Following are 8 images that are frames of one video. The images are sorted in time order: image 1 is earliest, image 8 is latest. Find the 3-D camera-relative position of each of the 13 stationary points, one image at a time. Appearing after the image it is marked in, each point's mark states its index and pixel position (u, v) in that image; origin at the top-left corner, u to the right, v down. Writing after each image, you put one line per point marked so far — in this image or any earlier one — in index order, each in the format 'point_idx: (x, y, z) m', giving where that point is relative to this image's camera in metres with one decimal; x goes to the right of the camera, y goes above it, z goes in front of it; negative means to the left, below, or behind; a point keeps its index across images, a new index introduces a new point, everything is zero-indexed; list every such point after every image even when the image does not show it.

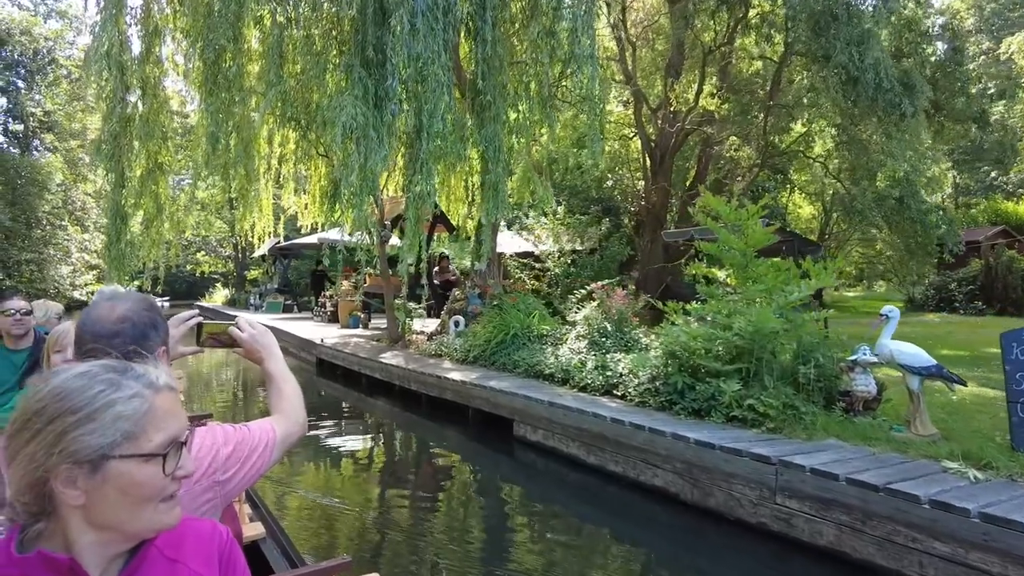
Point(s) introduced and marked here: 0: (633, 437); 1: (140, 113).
0: (+1.0, -1.2, +5.2) m
1: (-4.4, +2.1, +7.8) m
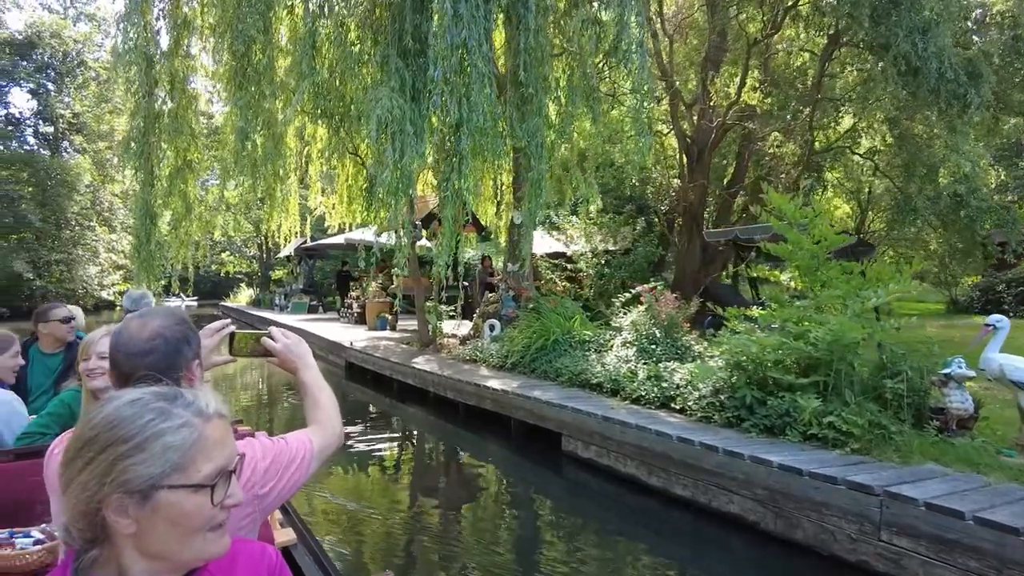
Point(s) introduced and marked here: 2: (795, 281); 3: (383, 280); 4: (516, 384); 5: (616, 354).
0: (+1.4, -1.2, +4.7) m
1: (-3.9, +2.1, +7.5) m
2: (+2.8, +0.1, +6.5) m
3: (-3.6, +0.2, +18.0) m
4: (0.0, -1.1, +7.6) m
5: (+1.2, -0.8, +7.7) m
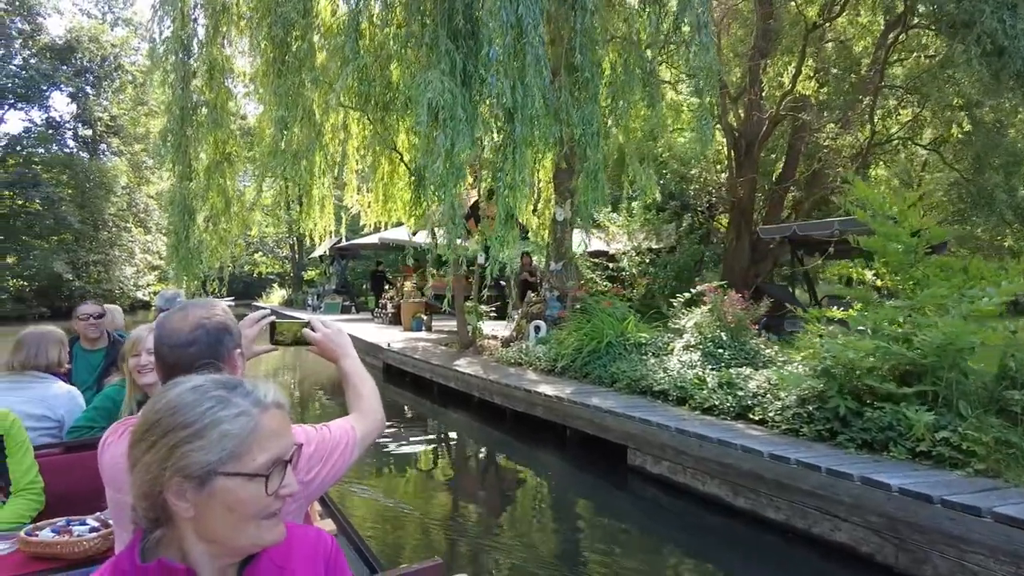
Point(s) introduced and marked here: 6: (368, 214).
0: (+1.9, -1.2, +4.1) m
1: (-3.4, +2.1, +7.1) m
2: (+3.3, +0.1, +5.9) m
3: (-2.6, +0.2, +17.6) m
4: (+0.6, -1.1, +7.1) m
5: (+1.8, -0.8, +7.1) m
6: (-3.1, +1.5, +13.8) m
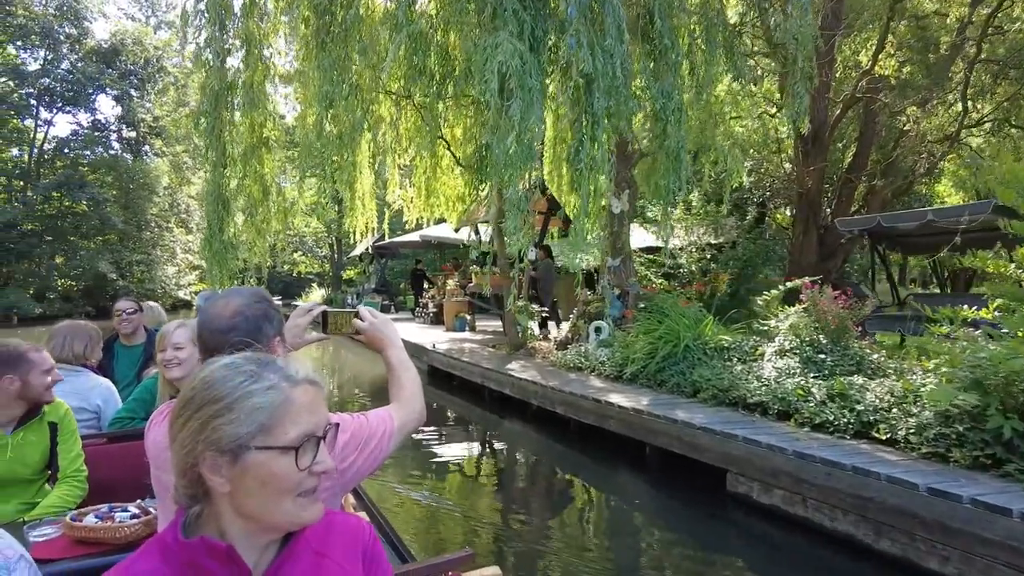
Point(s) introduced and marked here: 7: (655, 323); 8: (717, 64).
0: (+2.4, -1.2, +3.3) m
1: (-2.7, +2.1, +6.5) m
2: (+3.9, +0.1, +4.9) m
3: (-1.3, +0.2, +17.0) m
4: (+1.3, -1.1, +6.2) m
5: (+2.5, -0.7, +6.2) m
6: (-2.1, +1.6, +13.2) m
7: (+1.7, -0.4, +7.7) m
8: (+2.2, +2.4, +7.0) m
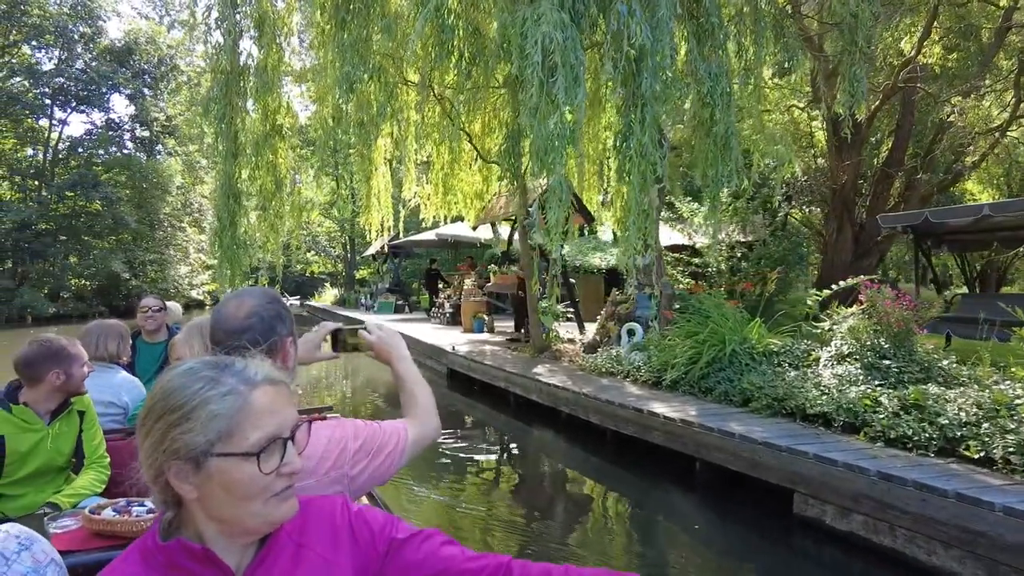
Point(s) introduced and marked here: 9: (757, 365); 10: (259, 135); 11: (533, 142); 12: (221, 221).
0: (+2.6, -1.2, +2.7) m
1: (-2.4, +2.1, +6.0) m
2: (+4.2, +0.1, +4.3) m
3: (-0.9, +0.2, +16.5) m
4: (+1.6, -1.1, +5.7) m
5: (+2.8, -0.7, +5.7) m
6: (-1.7, +1.6, +12.7) m
7: (+2.0, -0.4, +7.2) m
8: (+2.5, +2.4, +6.5) m
9: (+2.5, -0.8, +6.5) m
10: (-2.4, +1.5, +6.3) m
11: (+0.1, +1.1, +4.8) m
12: (-2.6, +0.6, +5.9) m
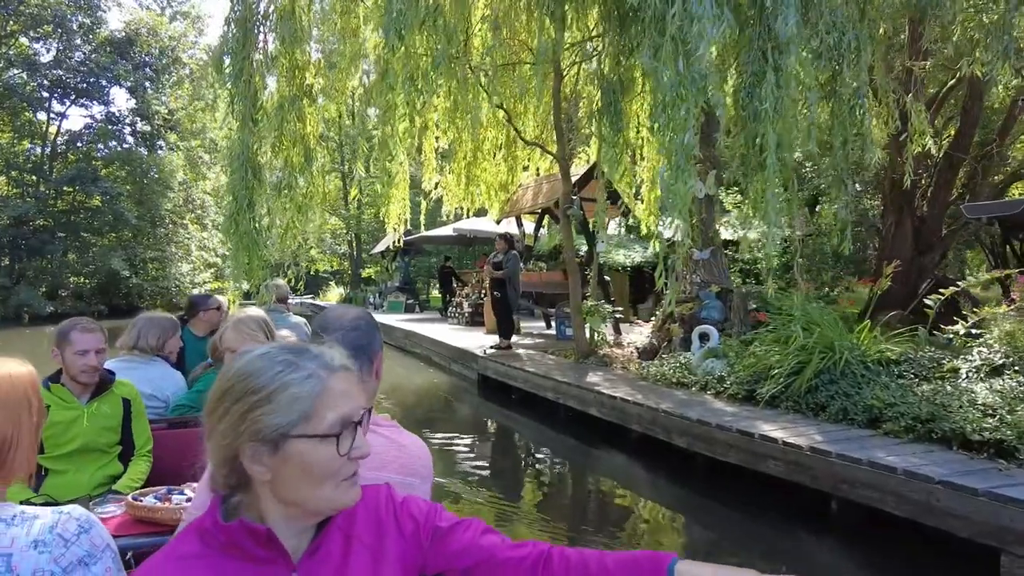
0: (+3.2, -1.2, +1.7) m
1: (-1.8, +2.1, +5.0) m
2: (+4.8, +0.1, +3.3) m
3: (-0.3, +0.3, +15.4) m
4: (+2.2, -1.1, +4.6) m
5: (+3.4, -0.7, +4.6) m
6: (-1.1, +1.6, +11.7) m
7: (+2.6, -0.4, +6.1) m
8: (+3.1, +2.4, +5.4) m
9: (+3.0, -0.7, +5.5) m
10: (-1.8, +1.5, +5.2) m
11: (+0.7, +1.1, +3.7) m
12: (-2.1, +0.7, +4.9) m
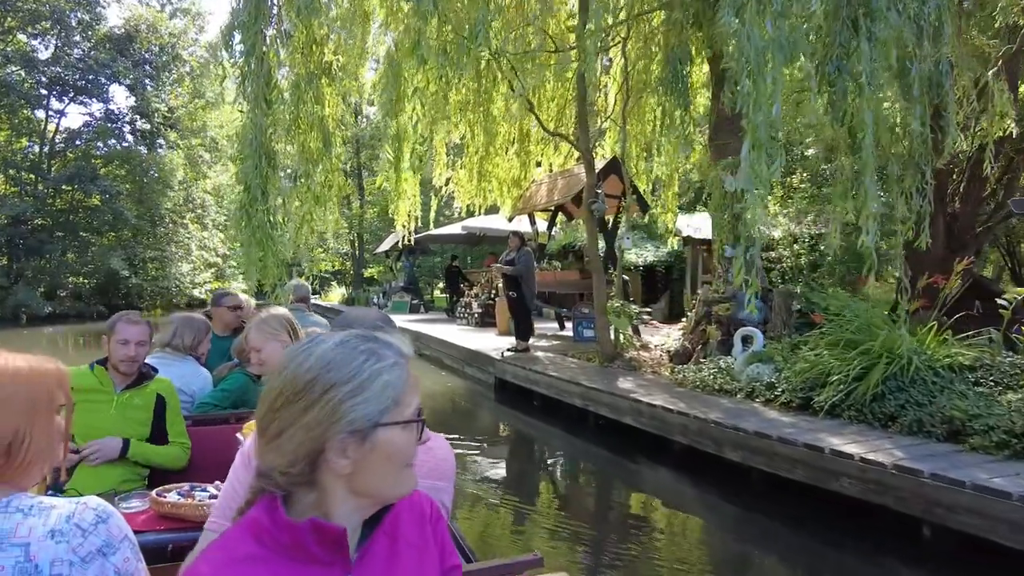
0: (+3.5, -1.1, +1.2) m
1: (-1.5, +2.2, +4.5) m
2: (+5.1, +0.2, +2.8) m
3: (0.0, +0.3, +14.9) m
4: (+2.5, -1.0, +4.2) m
5: (+3.7, -0.7, +4.1) m
6: (-0.8, +1.6, +11.2) m
7: (+2.9, -0.4, +5.6) m
8: (+3.4, +2.4, +4.9) m
9: (+3.3, -0.7, +5.0) m
10: (-1.5, +1.5, +4.7) m
11: (+1.0, +1.1, +3.3) m
12: (-1.8, +0.7, +4.4) m
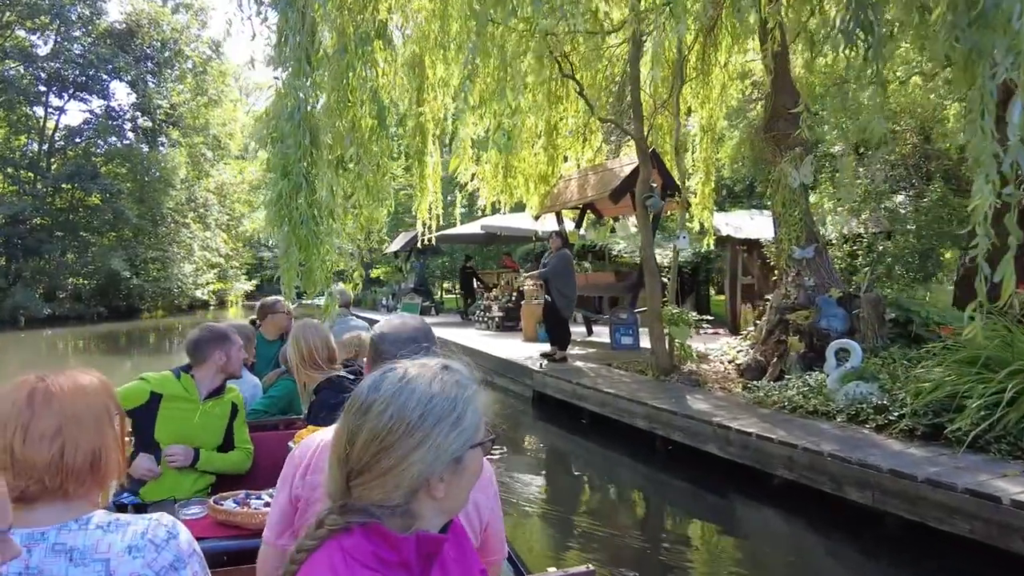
0: (+4.0, -1.2, +0.3) m
1: (-1.0, +2.1, +3.6) m
2: (+5.6, +0.1, +1.9) m
3: (+0.6, +0.2, +14.1) m
4: (+3.0, -1.1, +3.3) m
5: (+4.2, -0.8, +3.3) m
6: (-0.3, +1.6, +10.3) m
7: (+3.5, -0.4, +4.8) m
8: (+3.9, +2.4, +4.1) m
9: (+3.9, -0.8, +4.1) m
10: (-1.0, +1.4, +3.8) m
11: (+1.5, +1.0, +2.4) m
12: (-1.2, +0.6, +3.5) m
